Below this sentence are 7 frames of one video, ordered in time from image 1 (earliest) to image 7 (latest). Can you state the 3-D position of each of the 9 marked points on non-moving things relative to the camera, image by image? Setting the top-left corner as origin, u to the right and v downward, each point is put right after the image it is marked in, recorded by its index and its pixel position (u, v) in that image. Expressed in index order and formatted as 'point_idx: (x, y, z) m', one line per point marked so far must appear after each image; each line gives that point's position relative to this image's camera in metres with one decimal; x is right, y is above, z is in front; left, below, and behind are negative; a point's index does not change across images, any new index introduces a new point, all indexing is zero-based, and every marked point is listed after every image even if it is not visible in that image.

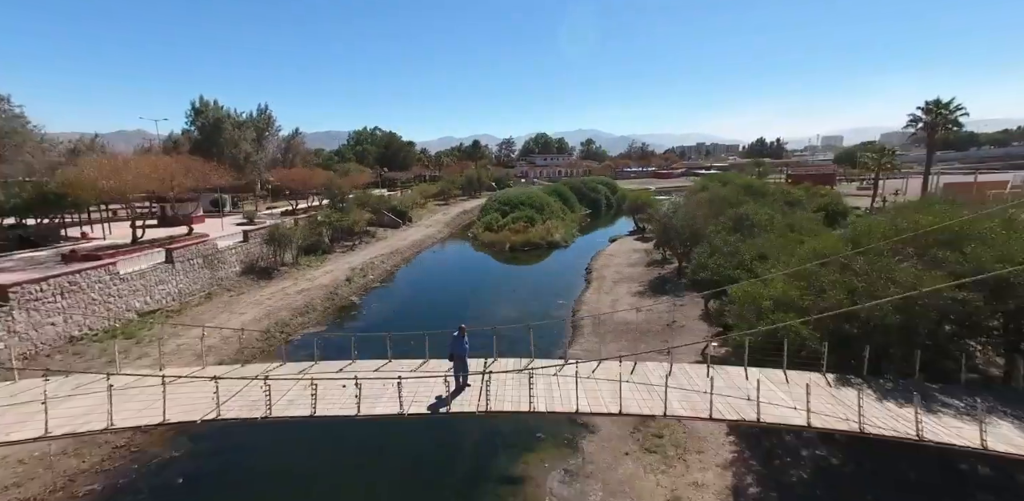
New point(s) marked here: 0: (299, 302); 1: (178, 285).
0: (-8.9, -2.2, +18.5) m
1: (-12.6, -1.3, +16.6) m
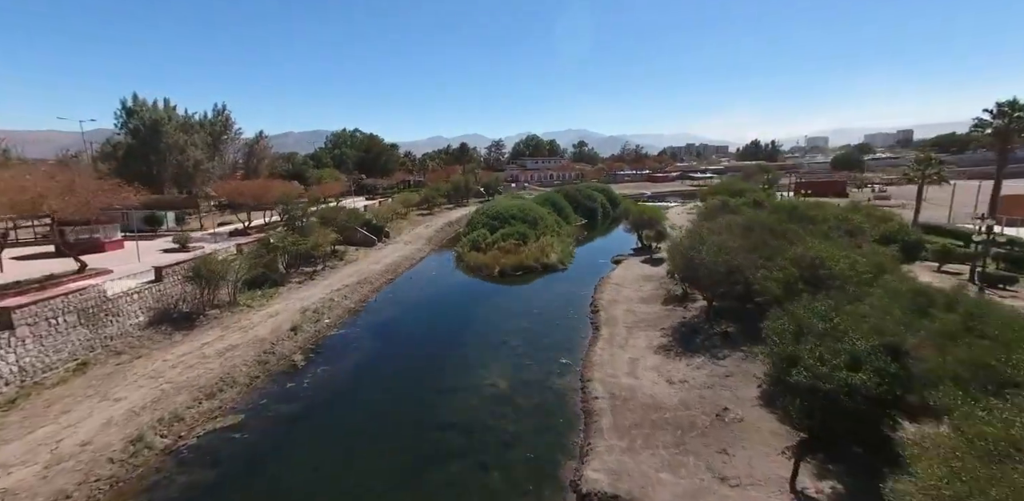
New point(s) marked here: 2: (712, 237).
0: (-9.3, -3.8, +13.7) m
1: (-12.9, -2.9, +11.7) m
2: (+8.5, +0.6, +18.8) m
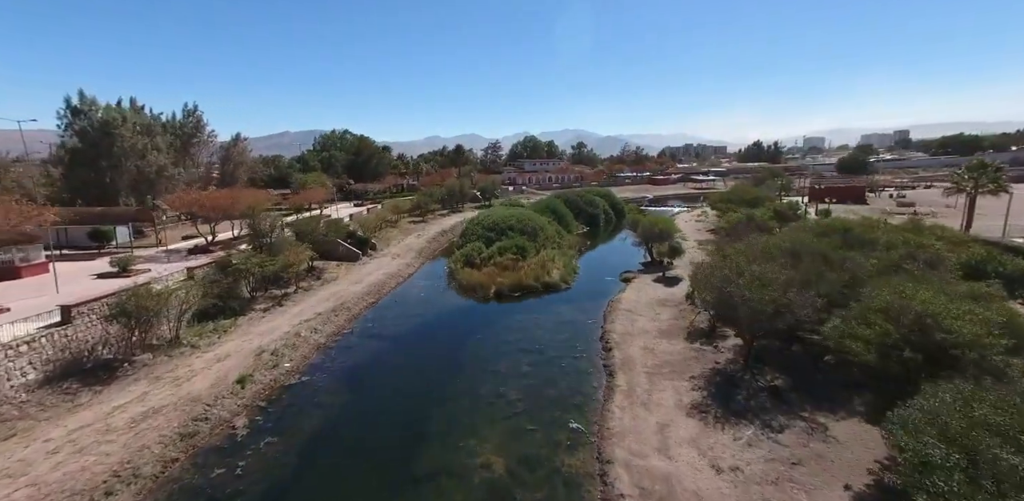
0: (-9.3, -4.9, +10.3) m
1: (-12.9, -4.0, +8.3) m
2: (+8.4, -0.5, +15.5) m
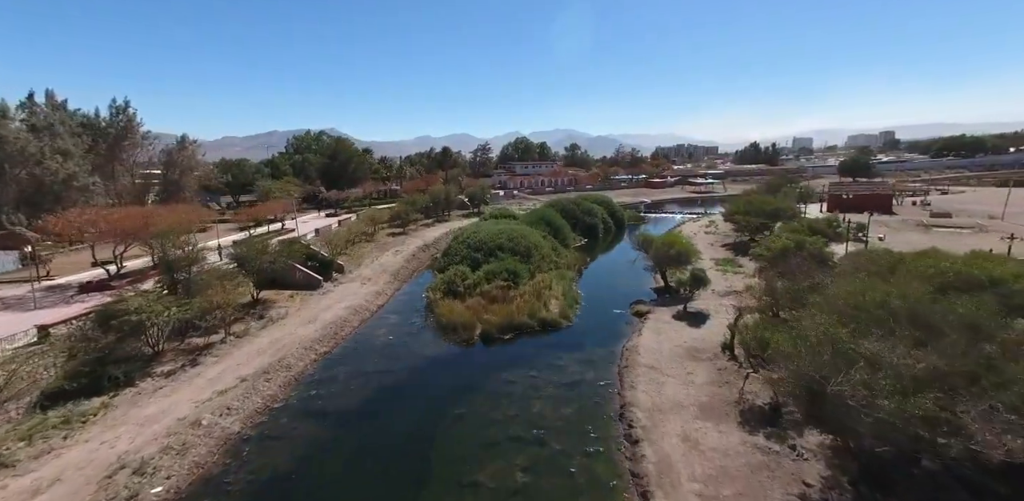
0: (-9.5, -6.5, +4.8) m
1: (-13.1, -5.6, +2.7) m
2: (+8.1, -2.0, +10.3) m
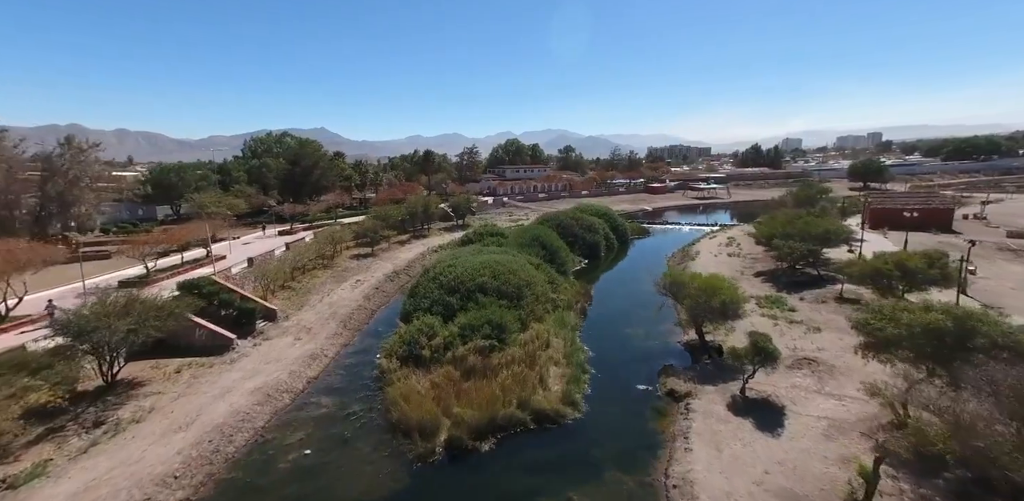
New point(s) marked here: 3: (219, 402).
0: (-9.8, -8.8, -3.3) m
1: (-13.4, -7.9, -5.5) m
2: (+7.6, -4.3, +2.5) m
3: (-10.9, -5.7, +16.2) m
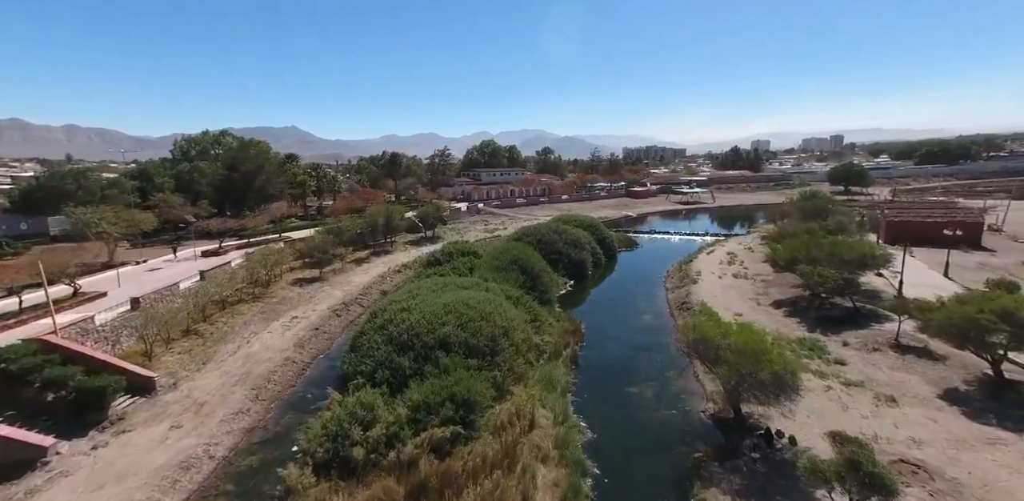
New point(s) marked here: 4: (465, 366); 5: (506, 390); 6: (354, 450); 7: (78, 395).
0: (-9.5, -10.6, -10.2) m
1: (-12.9, -9.8, -12.5) m
2: (+7.6, -6.0, -3.4) m
3: (-11.6, -7.6, +9.3) m
4: (-2.0, -4.4, +17.6) m
5: (+0.2, -5.2, +17.8) m
6: (-5.1, -6.5, +13.6) m
7: (-14.7, -5.0, +15.0) m
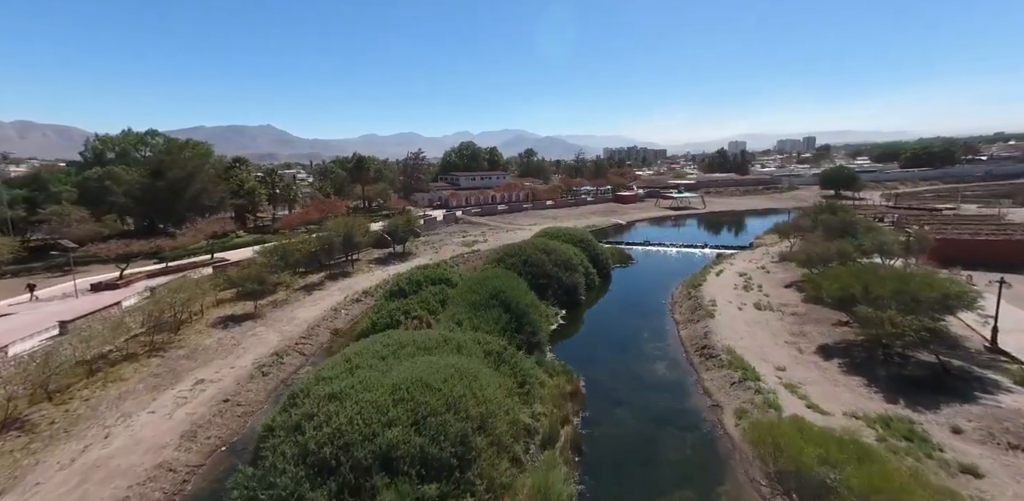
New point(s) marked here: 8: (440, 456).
0: (-8.9, -12.6, -17.3) m
1: (-12.2, -11.7, -19.8) m
2: (+7.9, -7.9, -9.9) m
3: (-11.7, -9.5, +2.0) m
4: (-2.5, -6.4, +10.8) m
5: (-0.3, -7.1, +11.1) m
6: (-5.4, -8.5, +6.6) m
7: (-15.1, -7.0, +7.7) m
8: (-2.0, -5.7, +12.6) m
